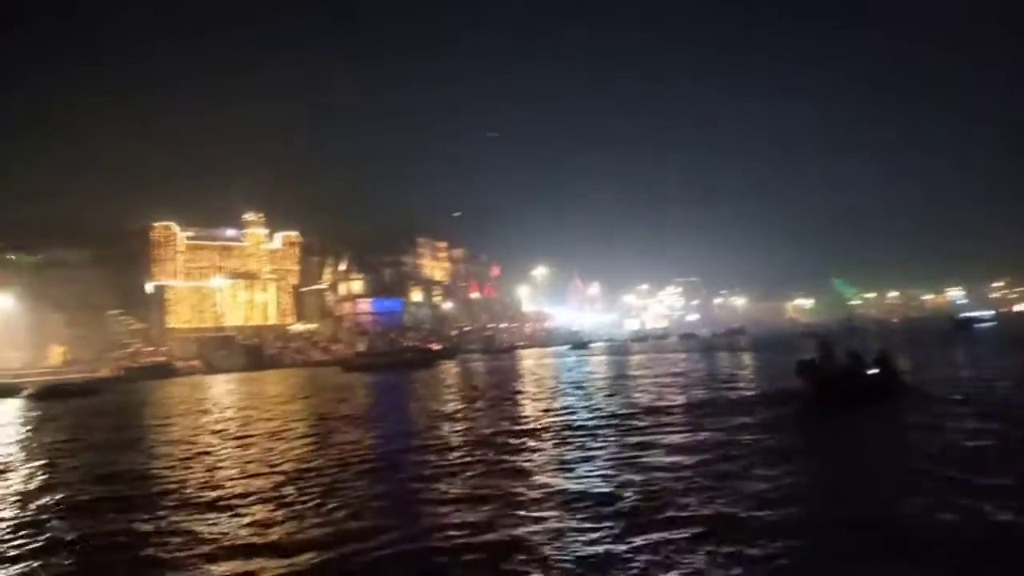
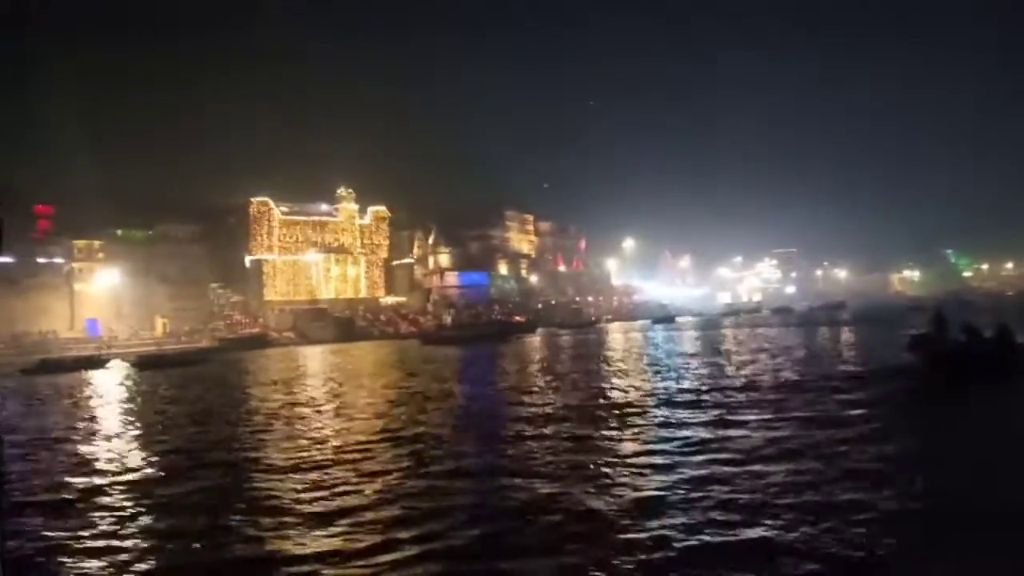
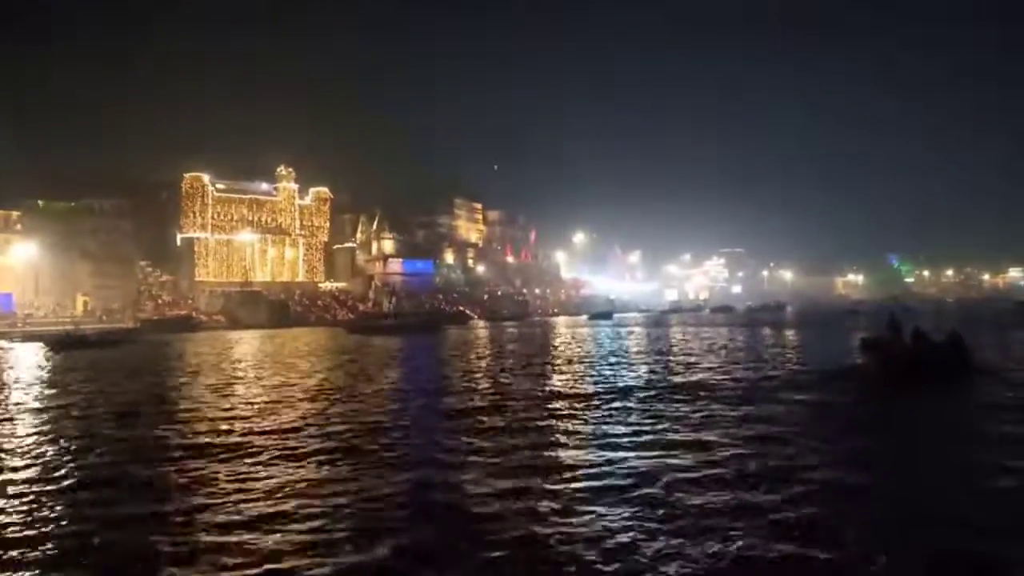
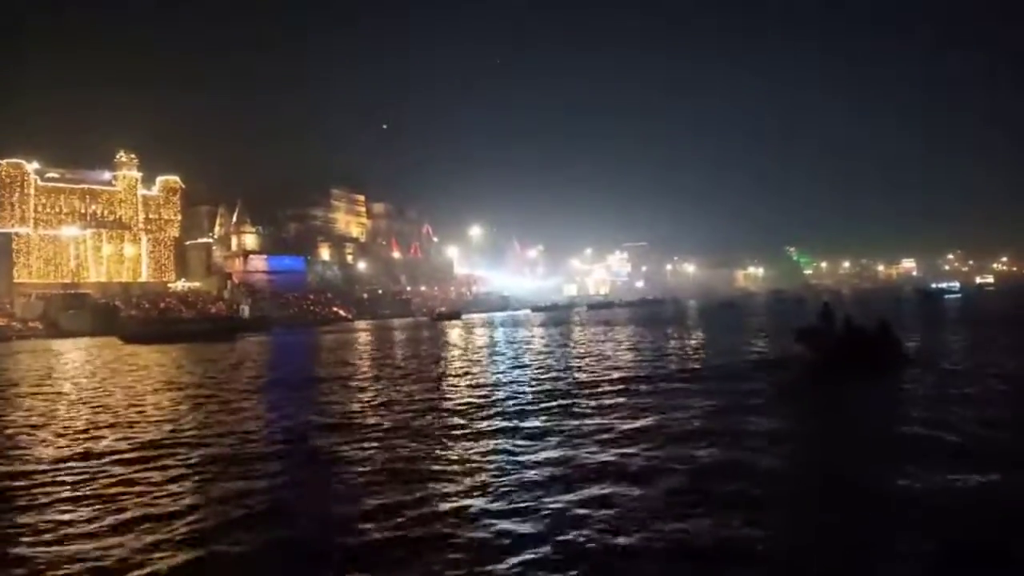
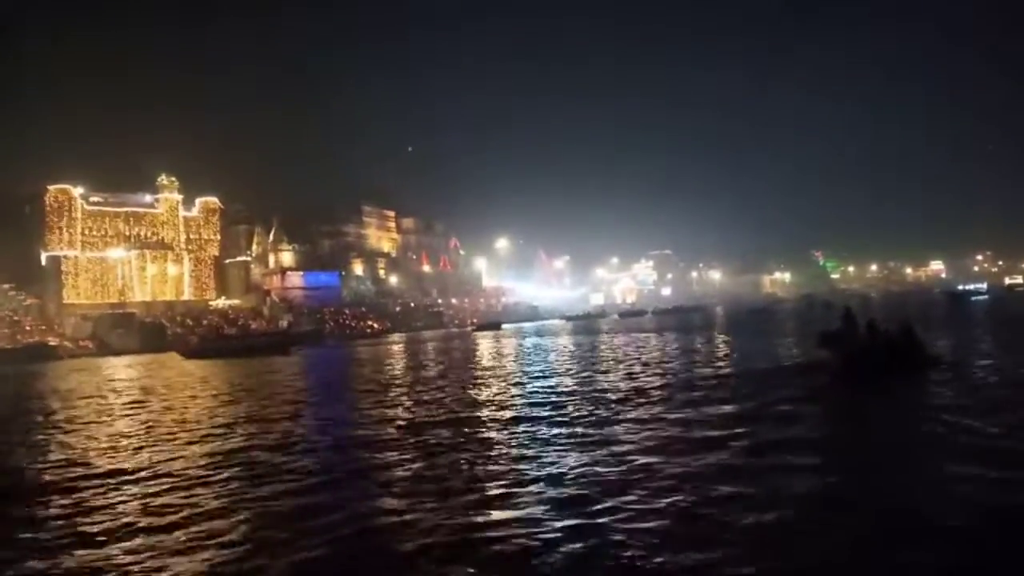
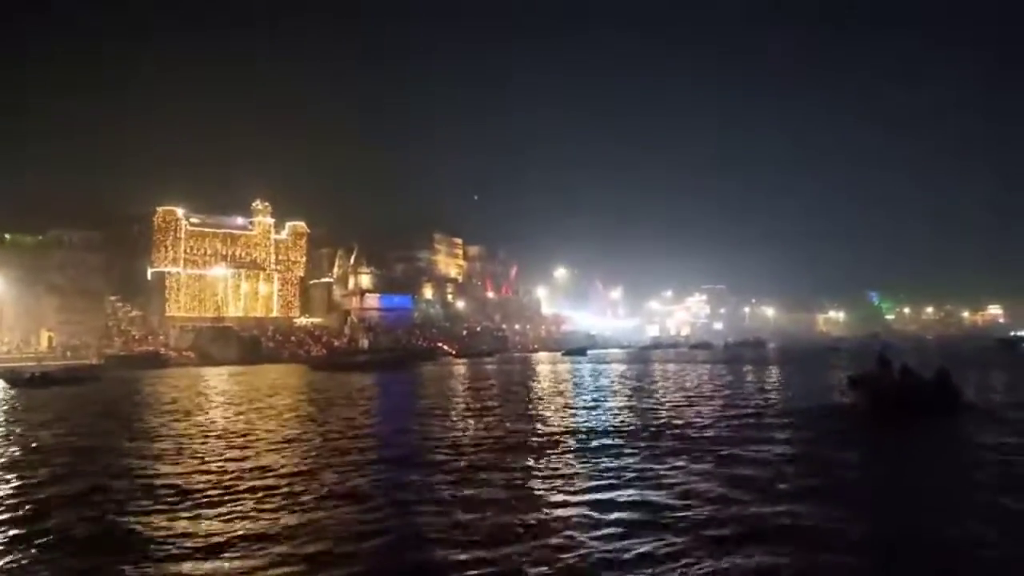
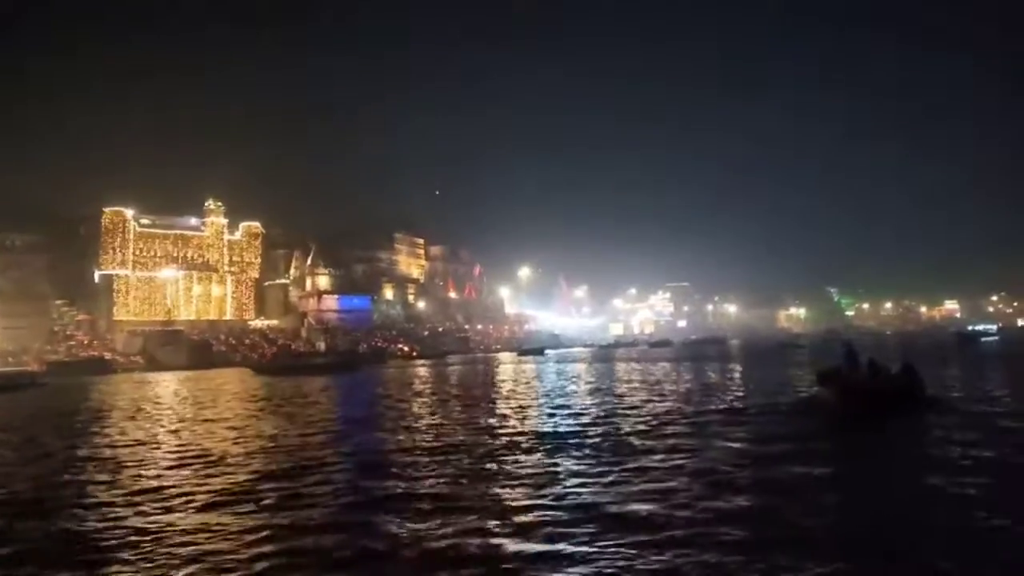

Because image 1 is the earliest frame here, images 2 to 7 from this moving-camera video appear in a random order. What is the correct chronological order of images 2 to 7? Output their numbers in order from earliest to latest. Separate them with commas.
2, 3, 6, 7, 5, 4
